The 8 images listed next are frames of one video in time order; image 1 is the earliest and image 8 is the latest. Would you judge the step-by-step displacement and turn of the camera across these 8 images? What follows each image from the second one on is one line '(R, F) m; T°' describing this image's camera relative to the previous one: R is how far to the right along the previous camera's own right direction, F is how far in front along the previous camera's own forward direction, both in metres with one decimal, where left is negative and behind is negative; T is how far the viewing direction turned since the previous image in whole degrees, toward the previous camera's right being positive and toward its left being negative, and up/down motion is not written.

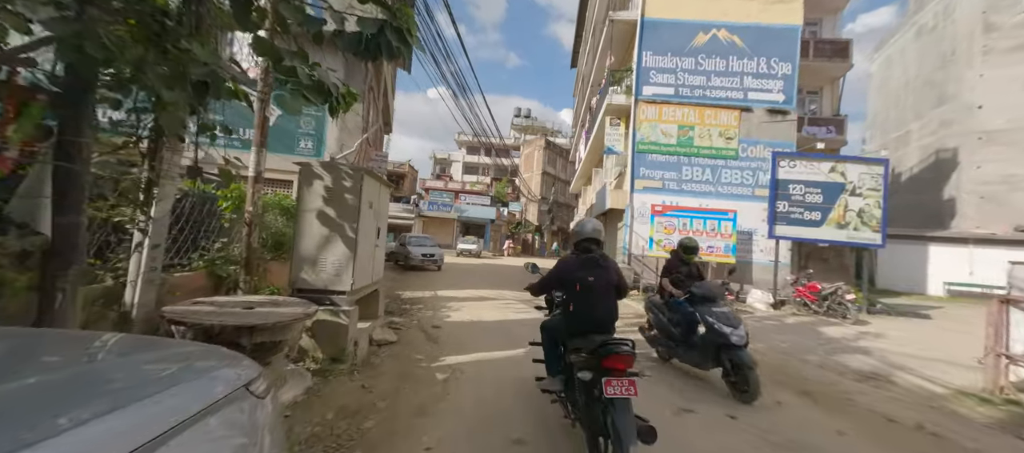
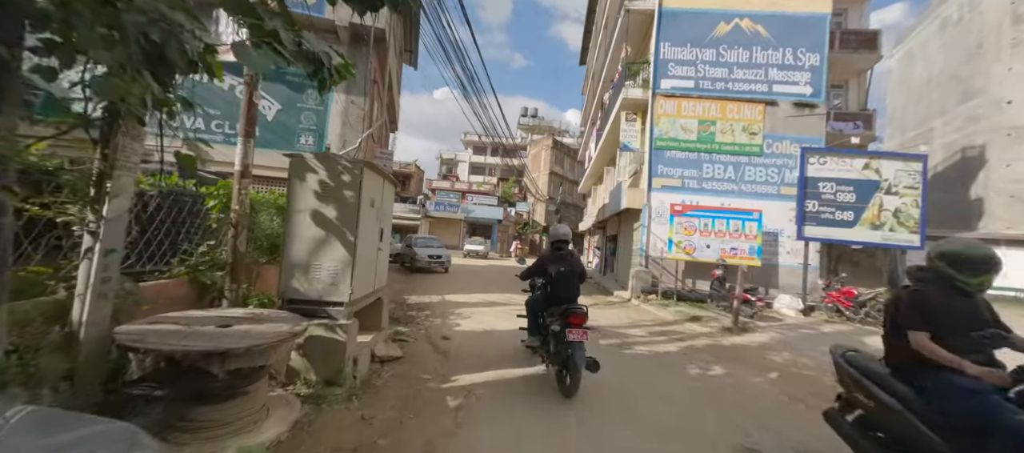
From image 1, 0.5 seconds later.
(-0.2, +0.6) m; -1°
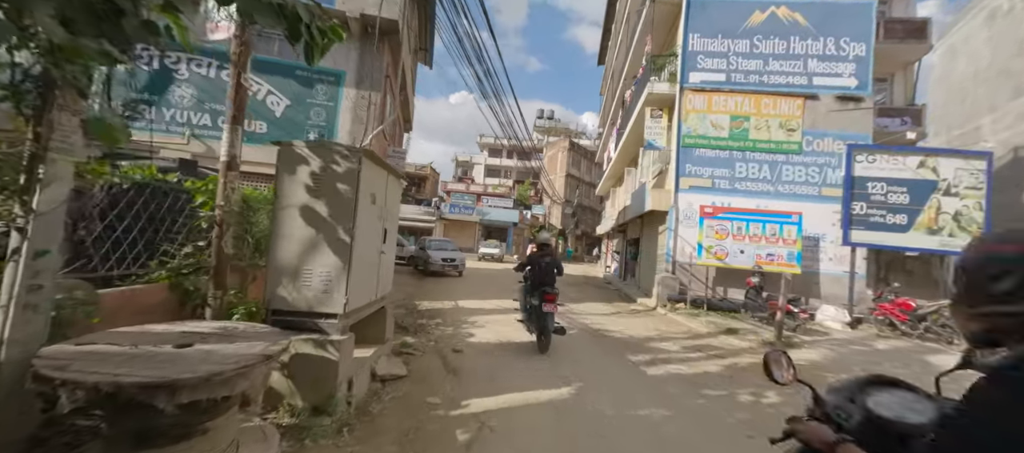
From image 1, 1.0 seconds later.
(-0.1, +0.6) m; -2°
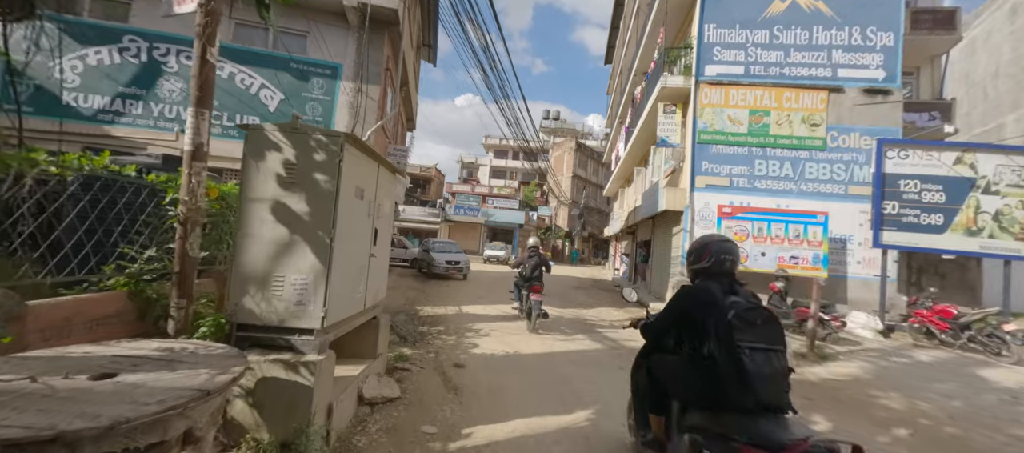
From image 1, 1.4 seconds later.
(0.0, +0.6) m; -1°
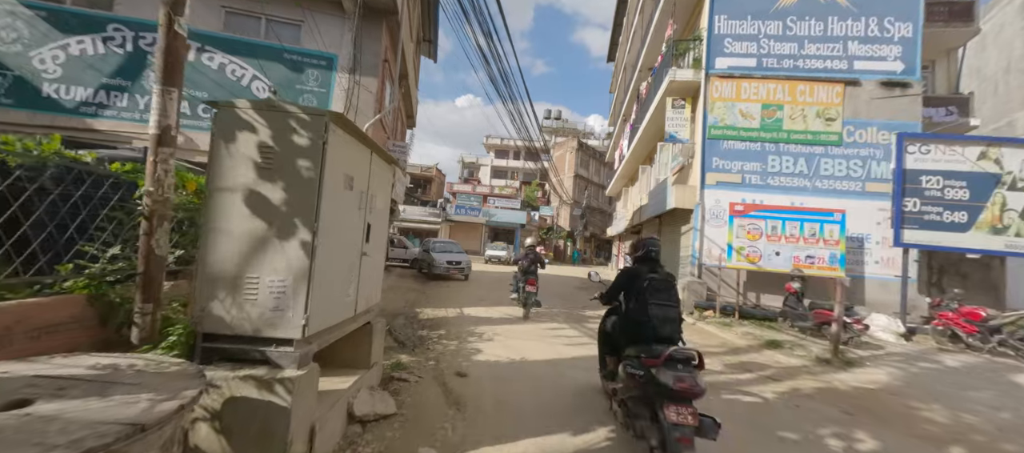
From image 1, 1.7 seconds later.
(-0.1, +0.4) m; 0°
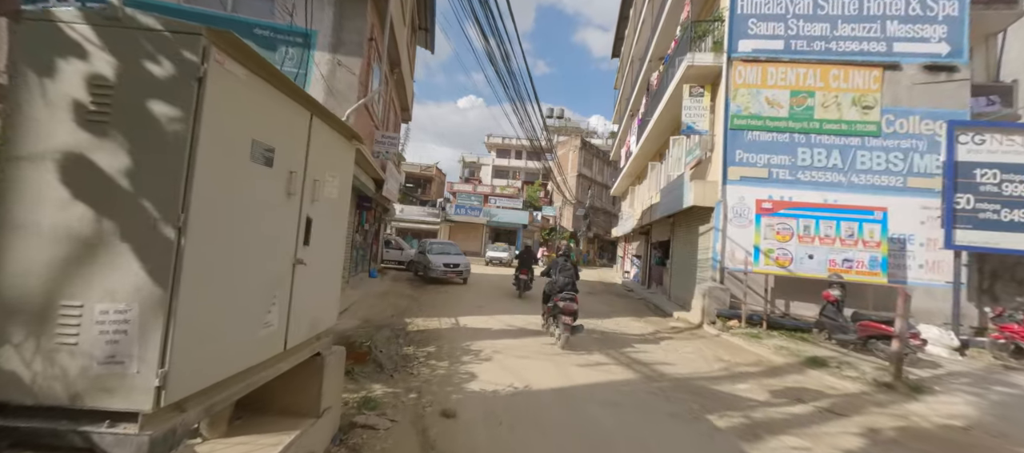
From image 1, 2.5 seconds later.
(0.0, +1.0) m; 0°
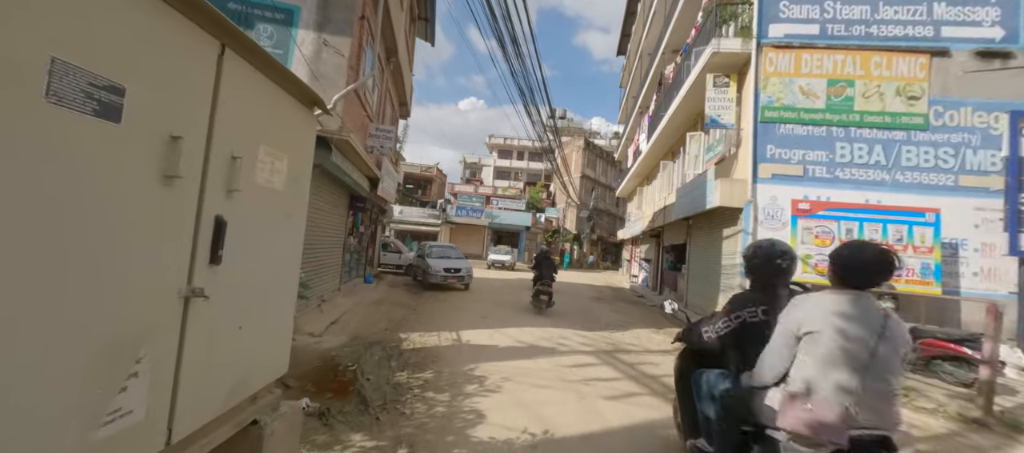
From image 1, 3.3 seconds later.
(-0.2, +0.9) m; 0°
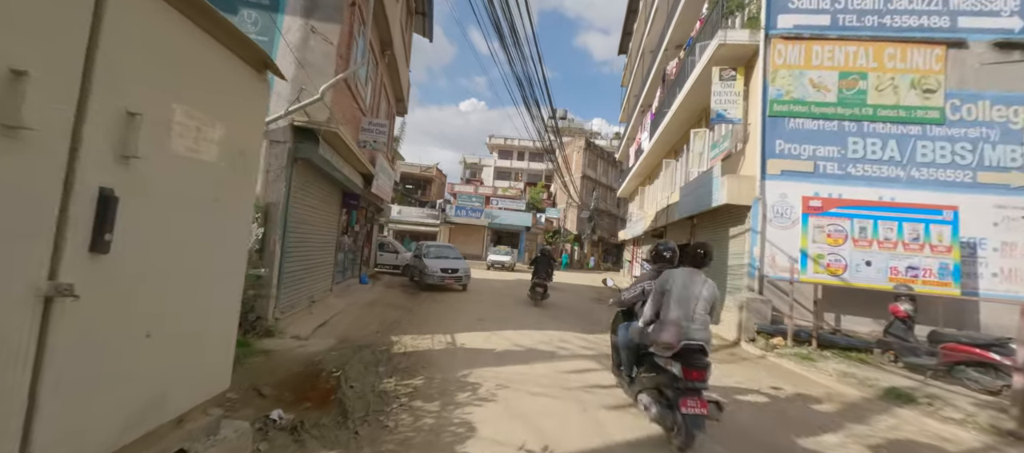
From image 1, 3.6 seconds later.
(+0.1, +0.3) m; 0°
